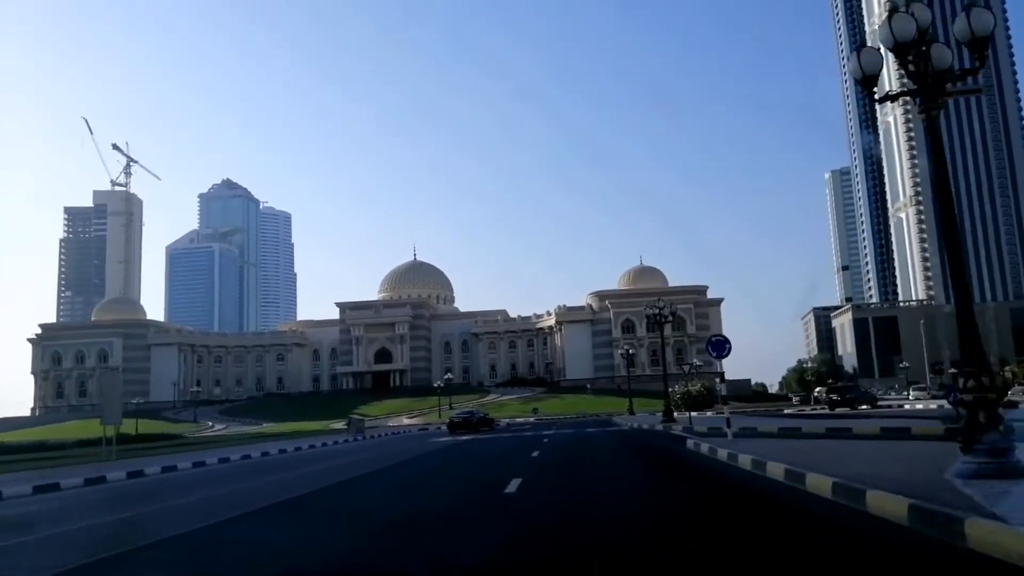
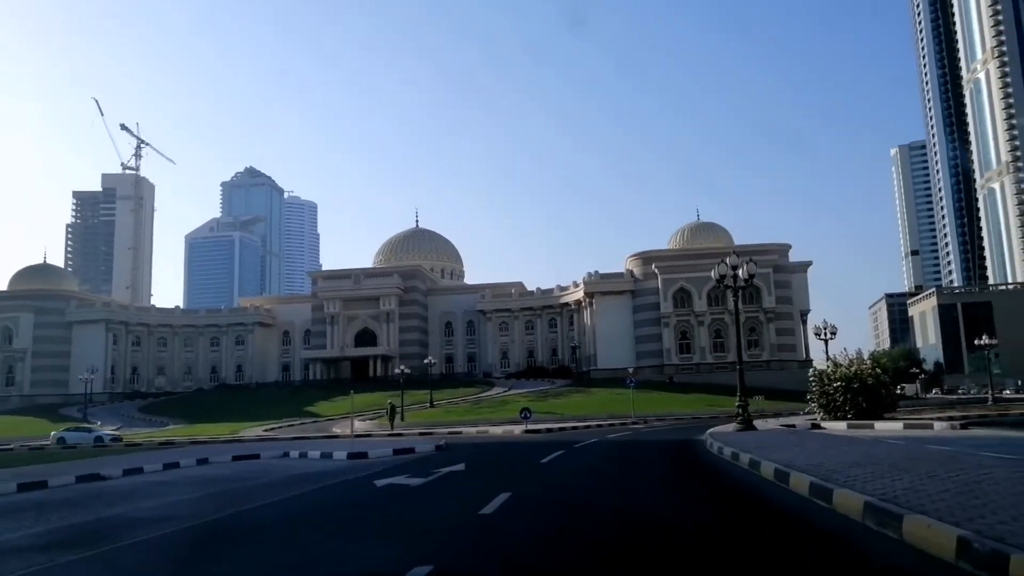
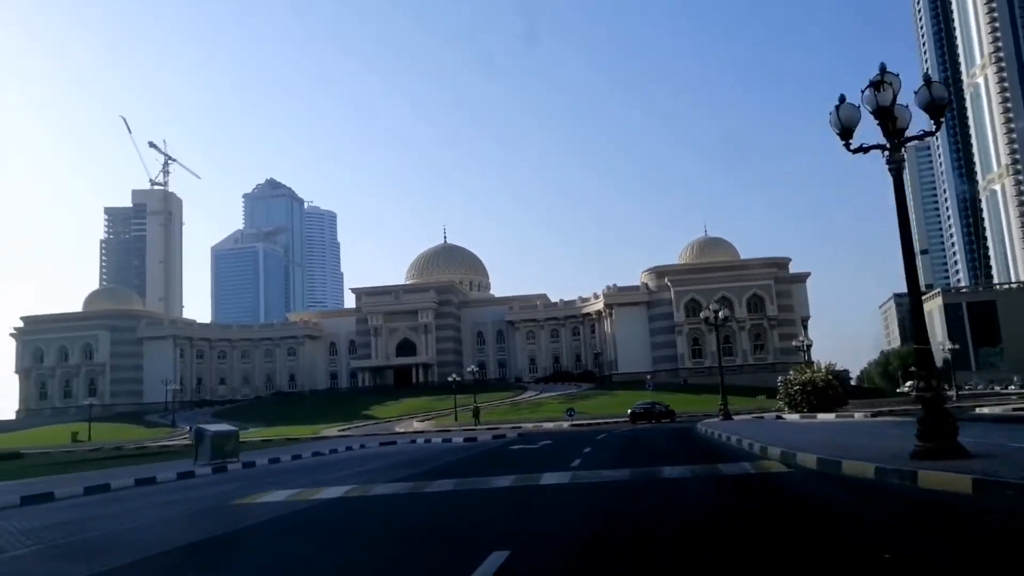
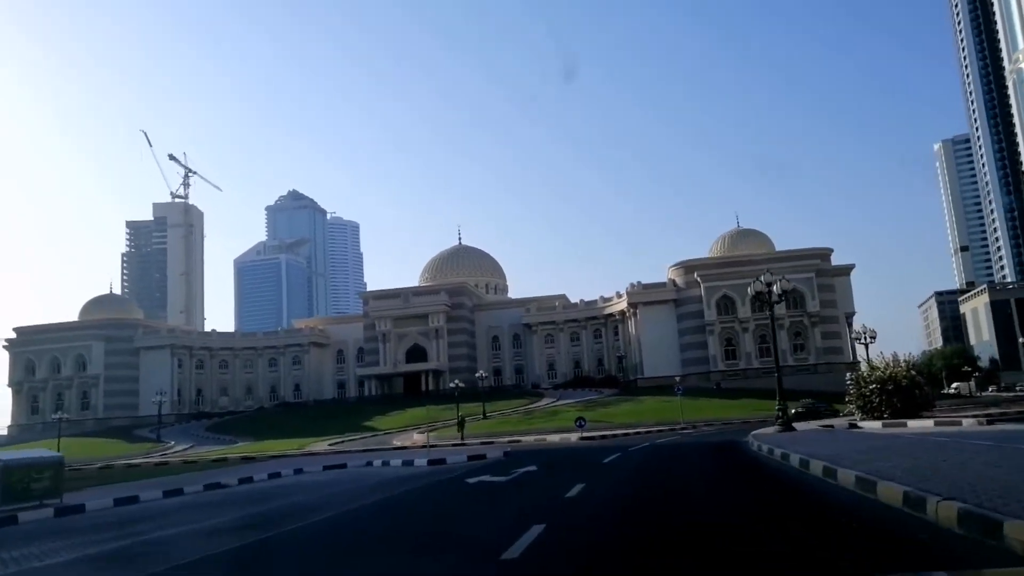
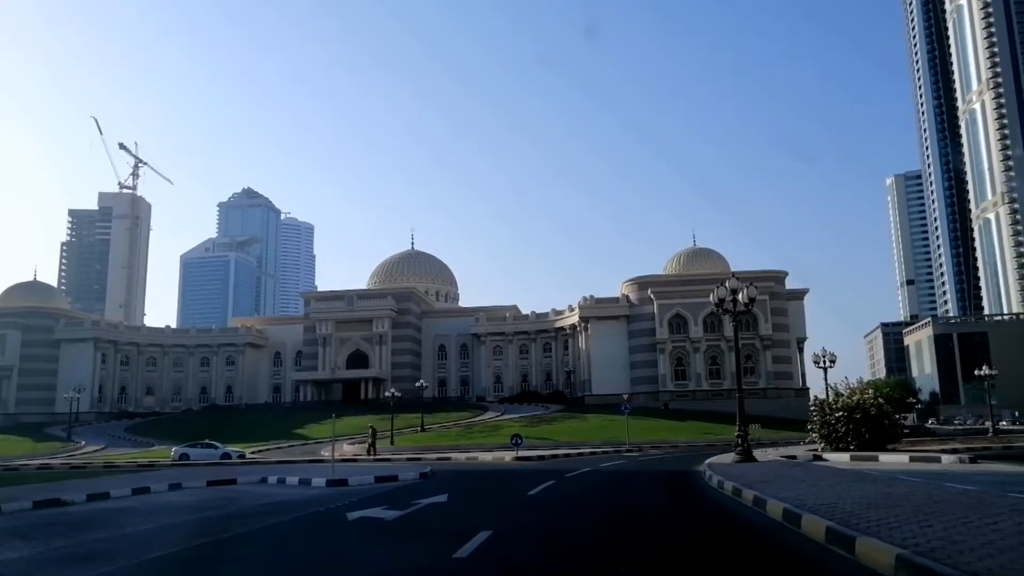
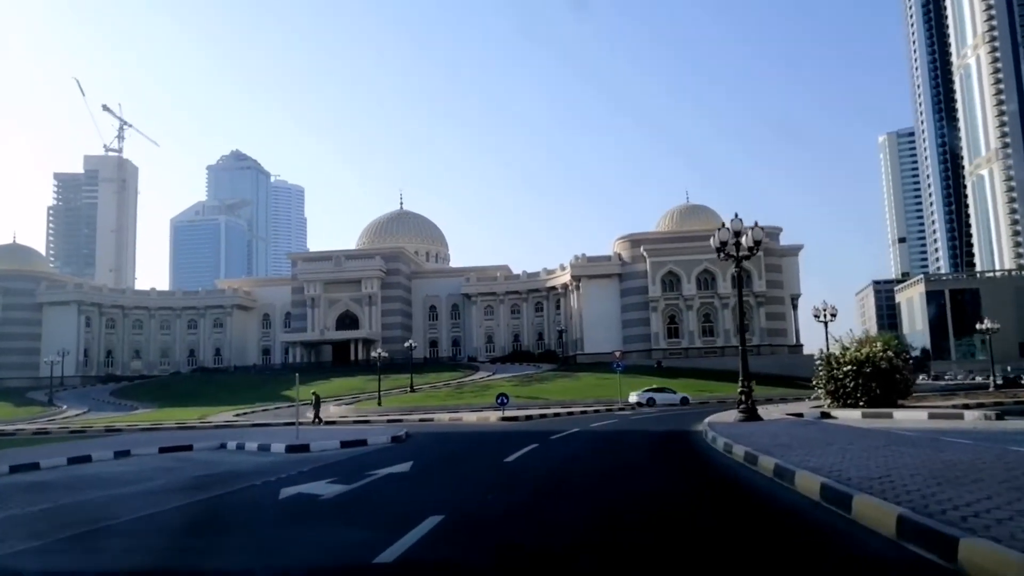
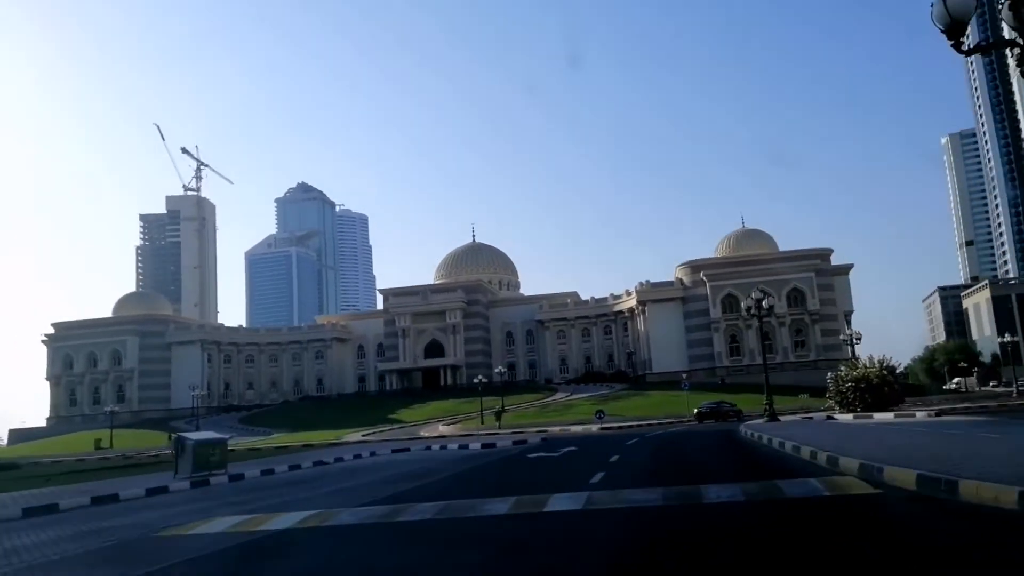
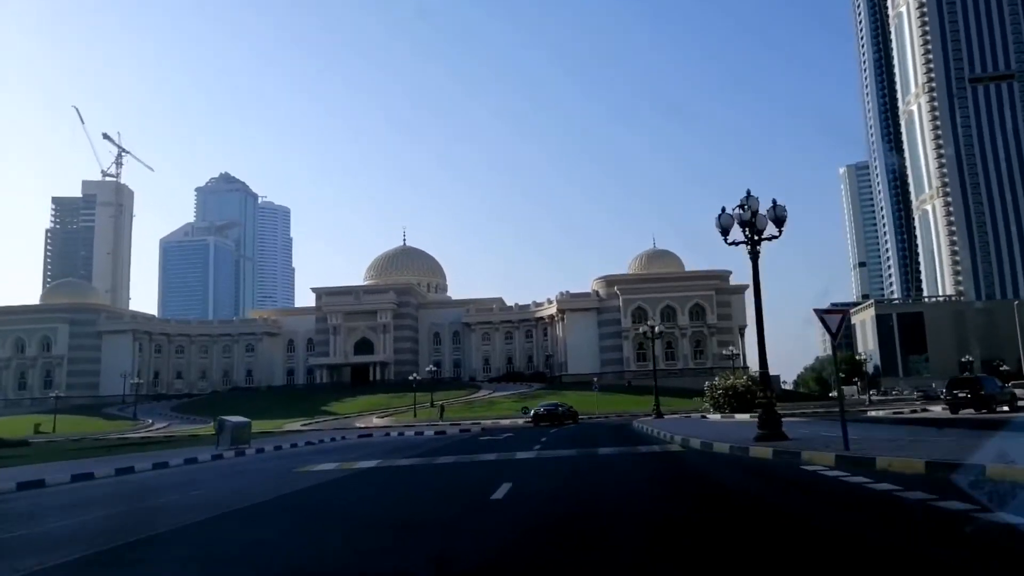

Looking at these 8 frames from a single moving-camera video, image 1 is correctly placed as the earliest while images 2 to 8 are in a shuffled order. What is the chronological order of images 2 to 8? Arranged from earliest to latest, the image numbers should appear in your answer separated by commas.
8, 3, 7, 4, 2, 5, 6
